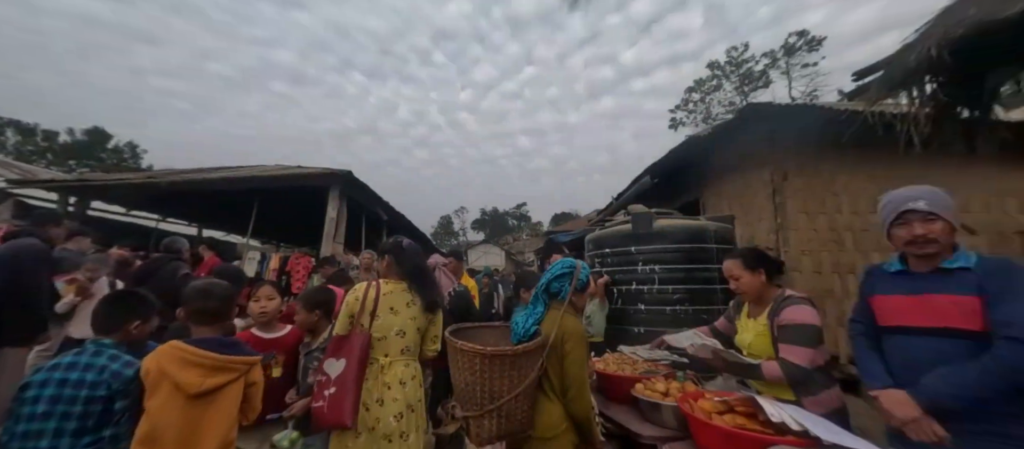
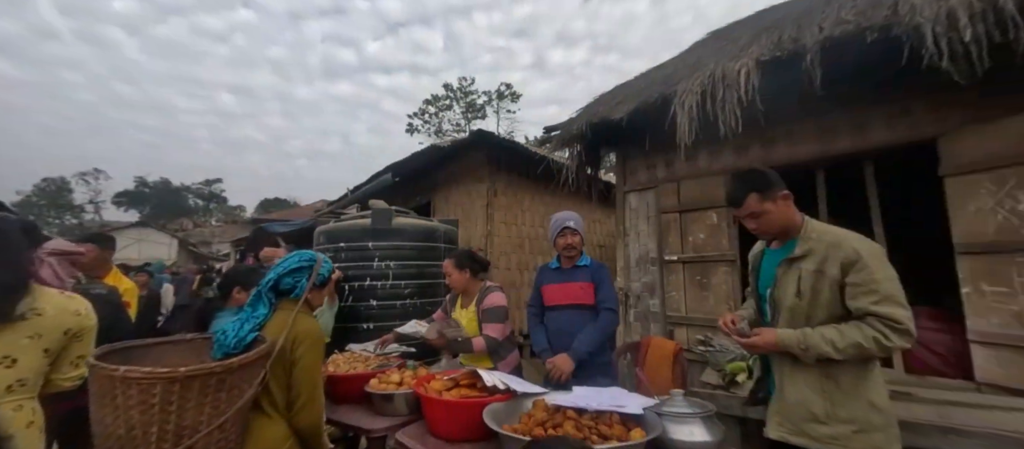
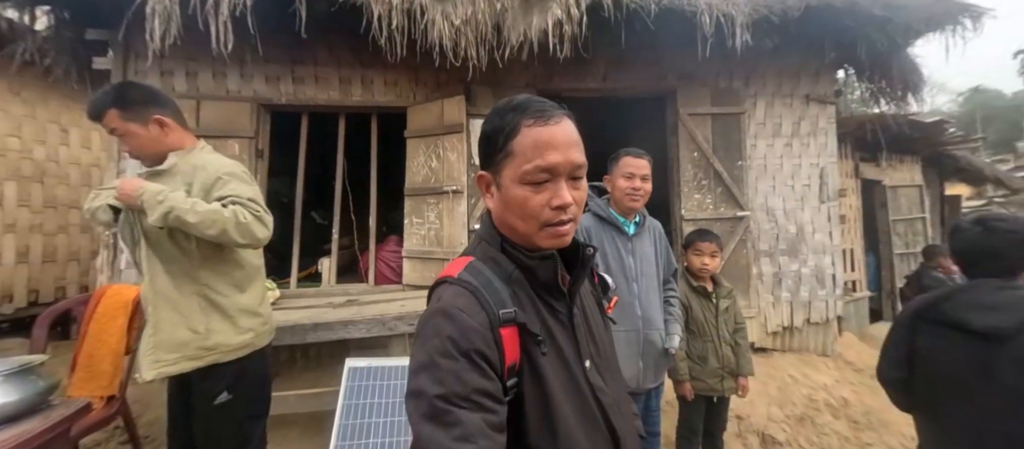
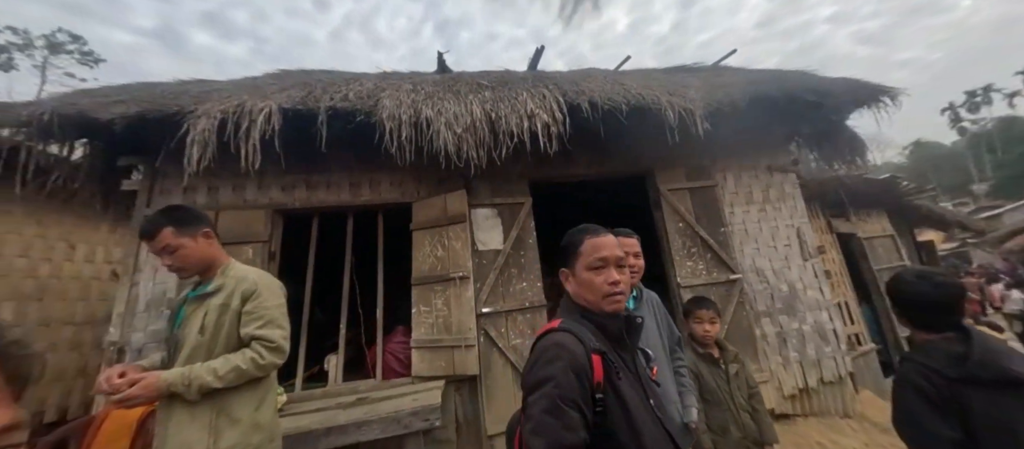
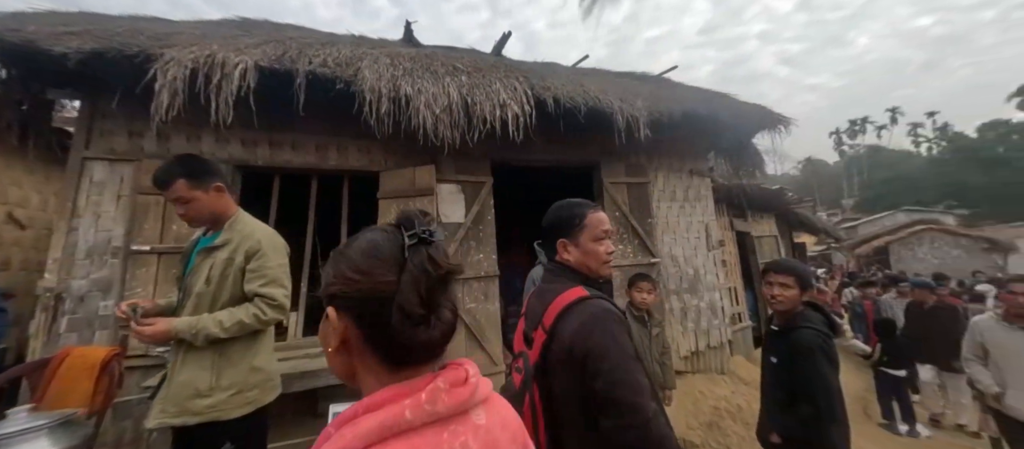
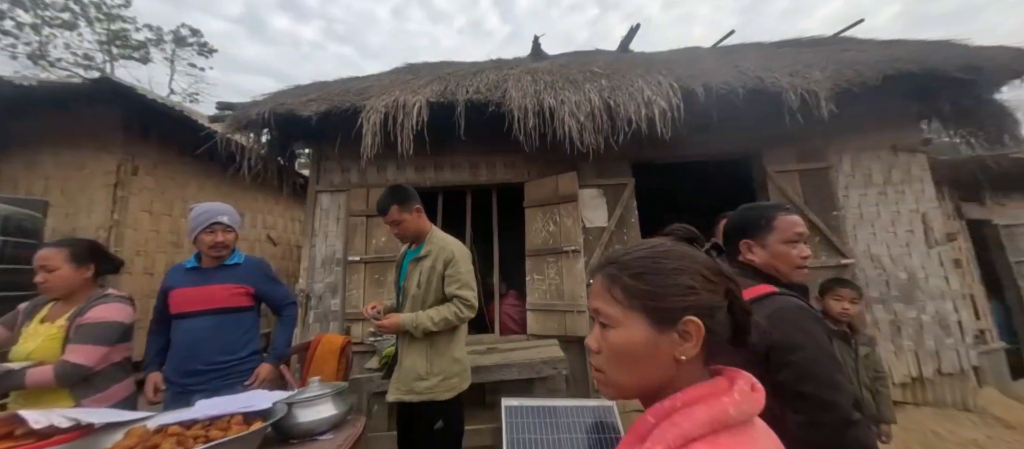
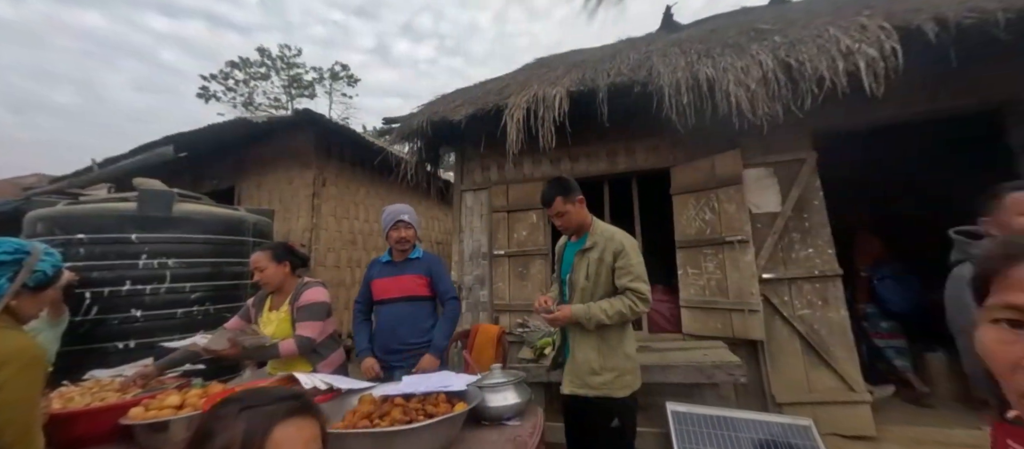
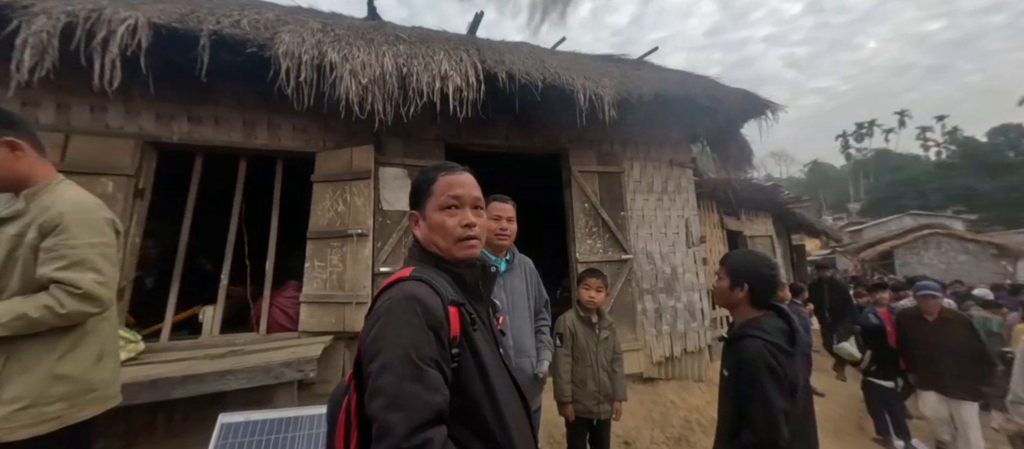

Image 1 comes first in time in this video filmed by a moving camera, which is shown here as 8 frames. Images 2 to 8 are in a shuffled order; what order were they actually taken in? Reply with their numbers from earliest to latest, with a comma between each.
2, 7, 6, 5, 8, 4, 3
